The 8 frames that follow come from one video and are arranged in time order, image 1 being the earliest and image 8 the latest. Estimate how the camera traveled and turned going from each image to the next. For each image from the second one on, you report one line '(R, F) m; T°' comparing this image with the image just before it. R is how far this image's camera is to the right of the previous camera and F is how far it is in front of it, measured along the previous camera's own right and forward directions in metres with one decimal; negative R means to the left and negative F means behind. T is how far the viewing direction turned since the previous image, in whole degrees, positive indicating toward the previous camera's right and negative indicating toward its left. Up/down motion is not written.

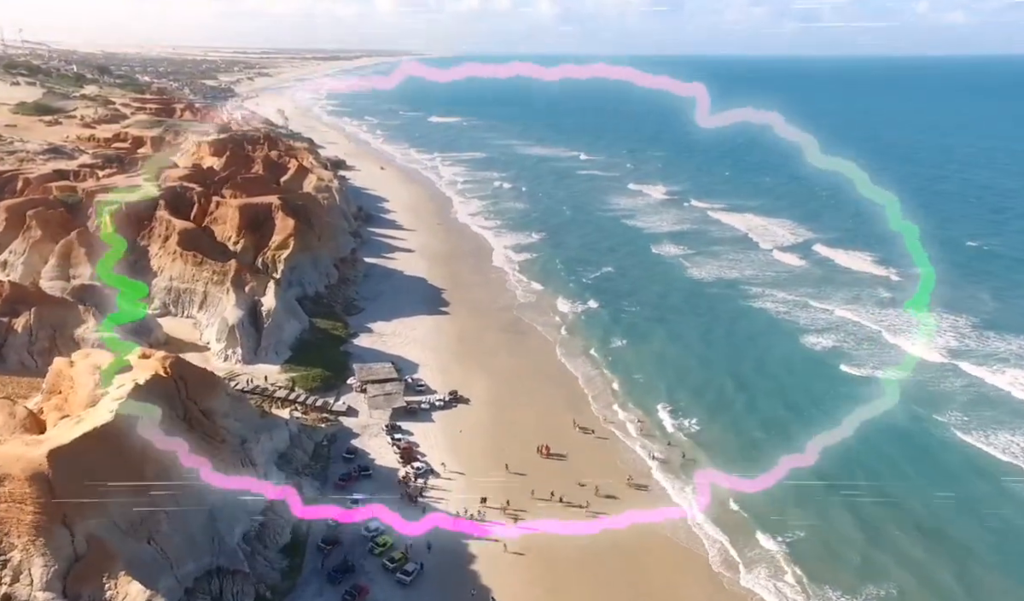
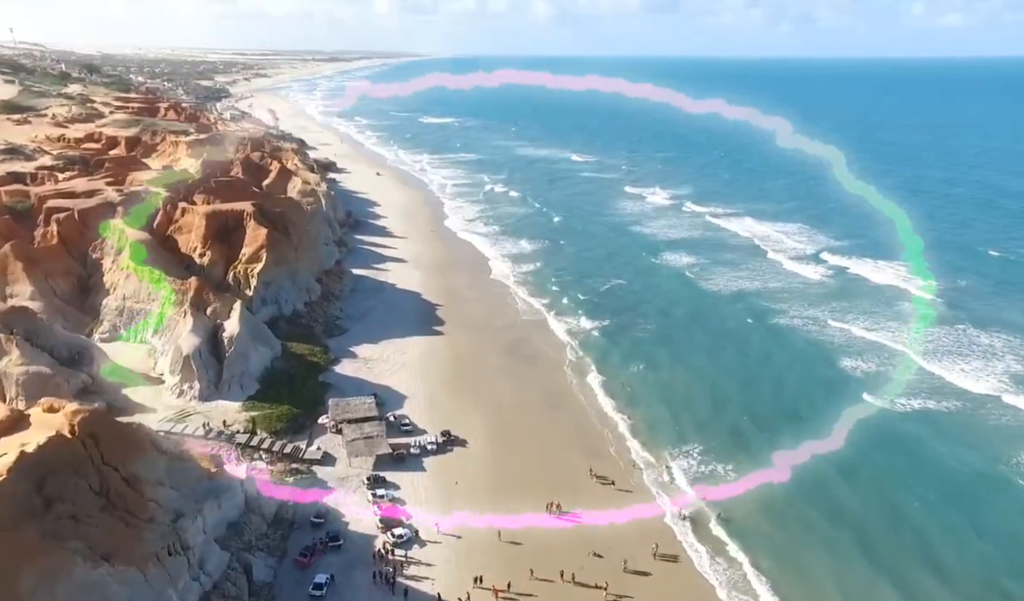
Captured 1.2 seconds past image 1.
(-0.2, +5.3) m; 0°
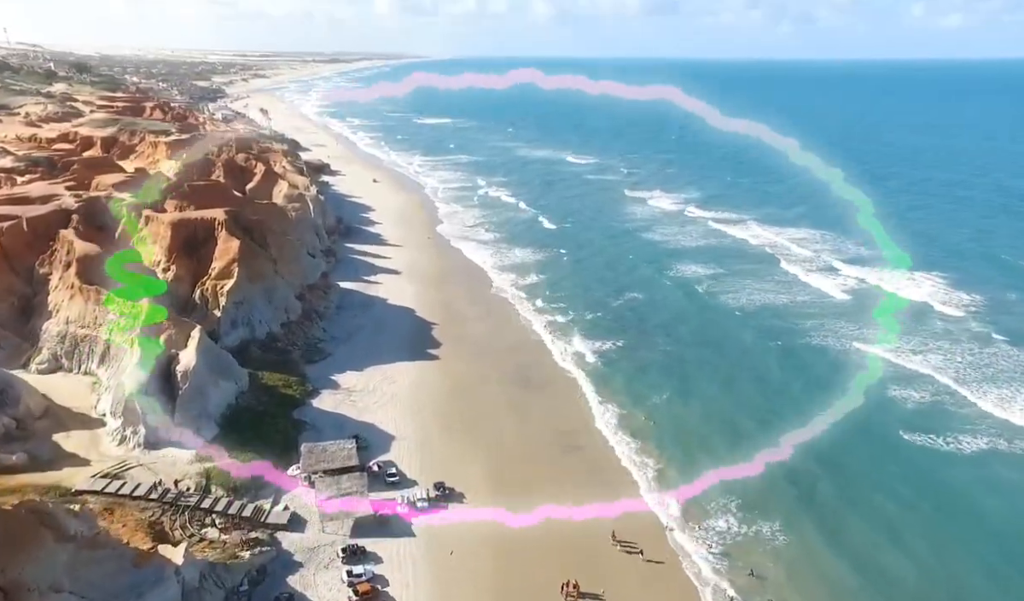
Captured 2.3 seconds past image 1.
(-0.2, +5.0) m; 0°
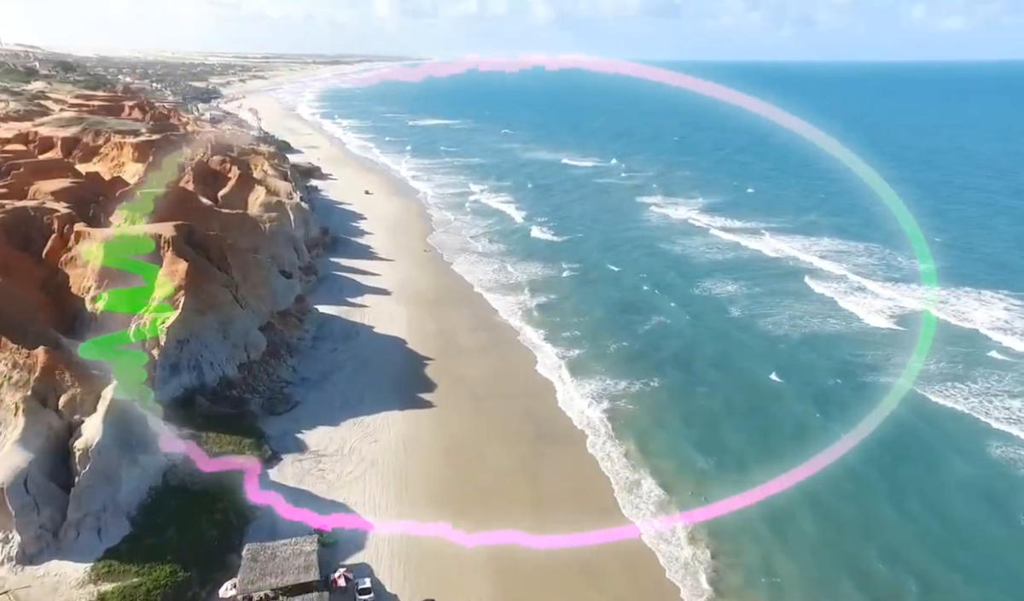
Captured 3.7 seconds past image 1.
(-0.4, +7.2) m; 0°
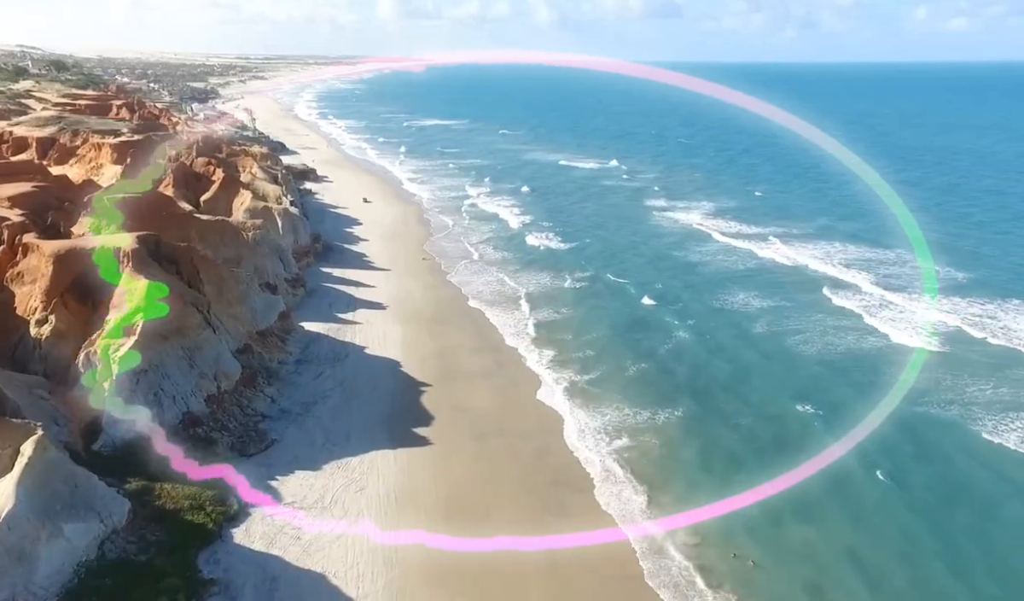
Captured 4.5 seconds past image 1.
(-0.2, +4.1) m; 0°
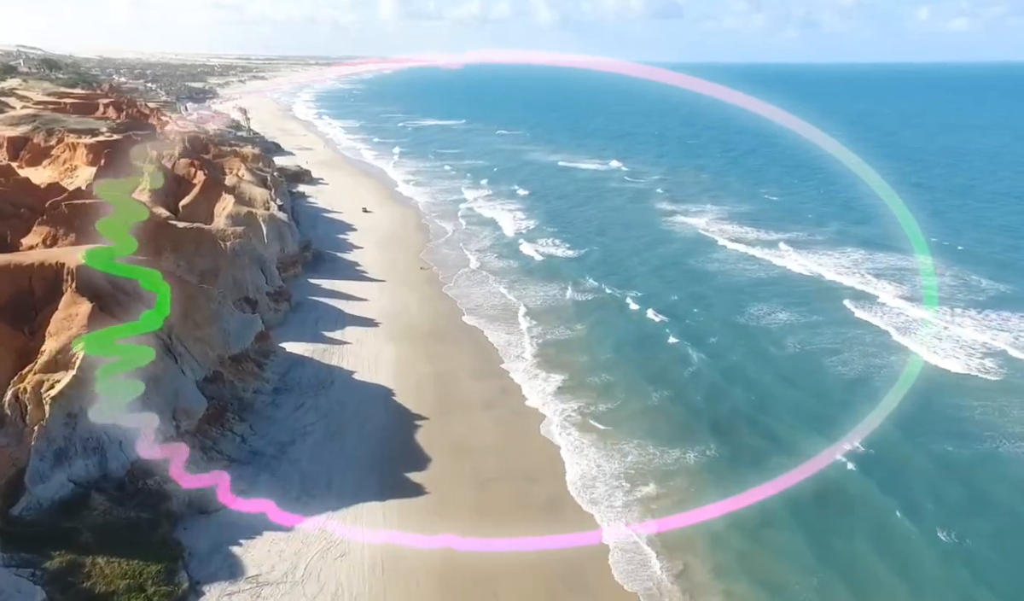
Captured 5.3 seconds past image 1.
(-0.2, +4.1) m; 0°
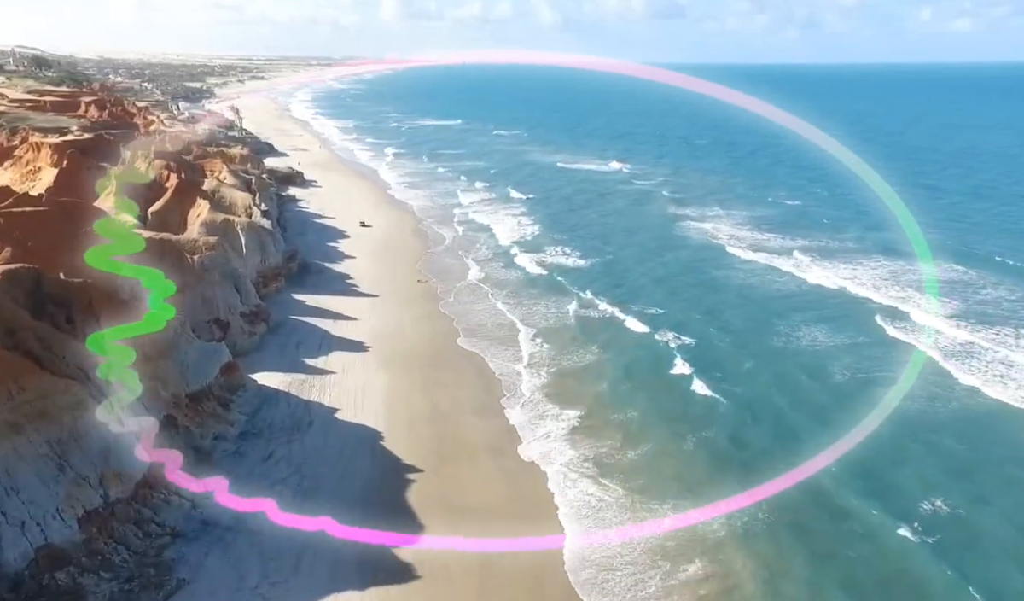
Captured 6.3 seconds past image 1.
(-0.3, +4.8) m; 0°
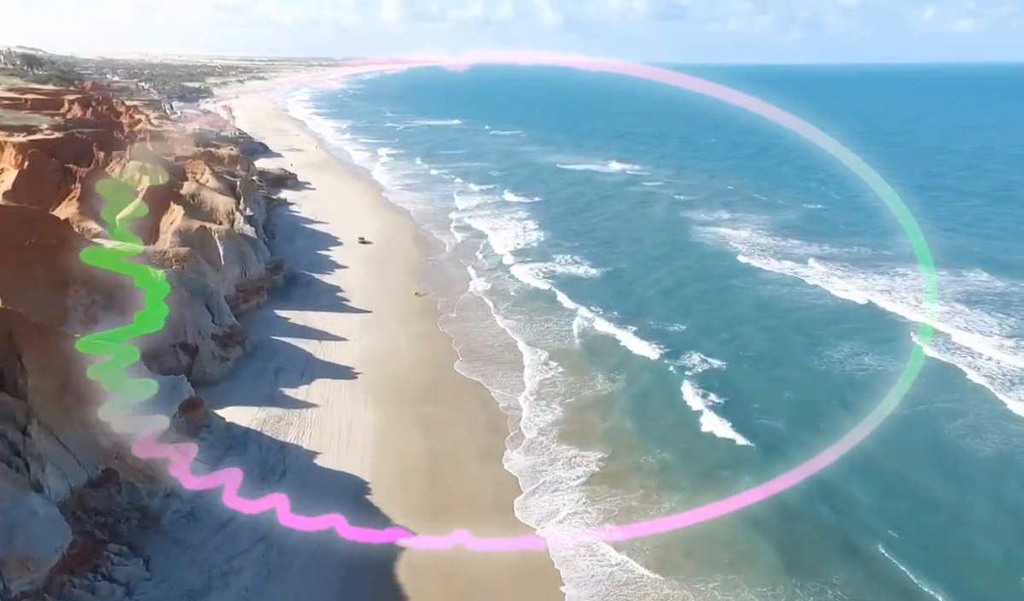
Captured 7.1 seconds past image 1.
(-0.3, +4.2) m; 0°
